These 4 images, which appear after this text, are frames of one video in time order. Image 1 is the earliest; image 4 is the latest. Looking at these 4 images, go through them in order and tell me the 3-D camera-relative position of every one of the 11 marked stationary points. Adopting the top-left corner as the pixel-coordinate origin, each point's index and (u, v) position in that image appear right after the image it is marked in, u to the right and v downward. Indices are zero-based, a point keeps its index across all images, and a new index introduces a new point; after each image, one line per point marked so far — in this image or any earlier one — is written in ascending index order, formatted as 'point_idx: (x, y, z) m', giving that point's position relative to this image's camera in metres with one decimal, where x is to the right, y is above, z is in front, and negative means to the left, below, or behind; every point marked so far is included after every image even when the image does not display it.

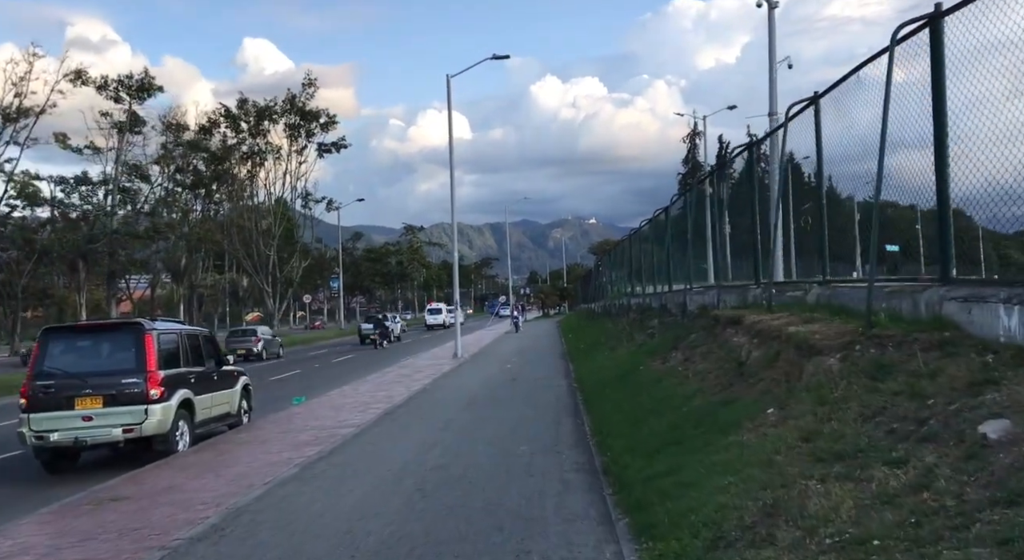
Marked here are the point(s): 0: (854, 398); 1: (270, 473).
0: (+2.6, -0.9, +6.4) m
1: (-2.8, -2.3, +10.0) m
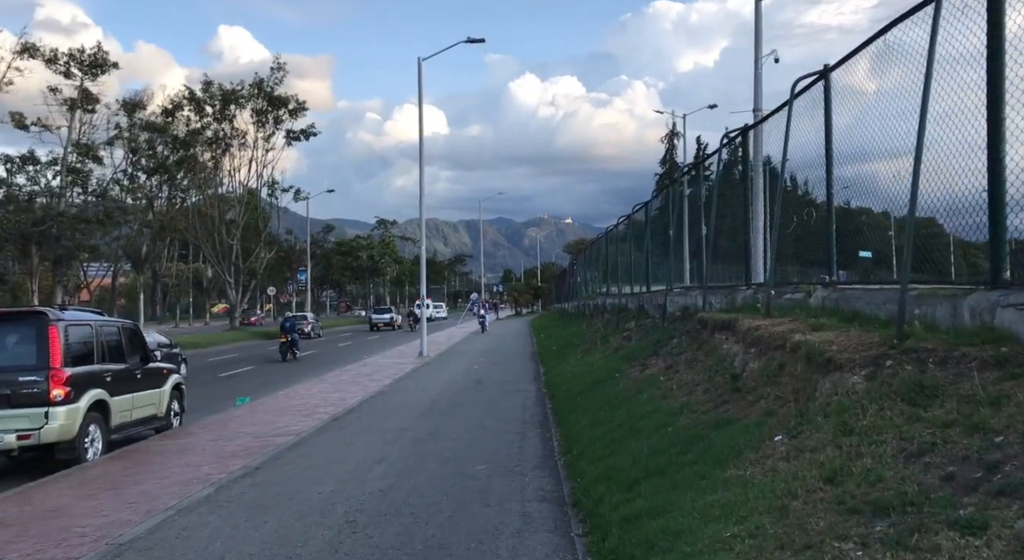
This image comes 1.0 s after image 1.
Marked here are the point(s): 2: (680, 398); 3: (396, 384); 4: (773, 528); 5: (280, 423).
0: (+2.3, -0.9, +5.1) m
1: (-3.3, -2.1, +8.4) m
2: (+1.8, -1.2, +8.8) m
3: (-2.7, -2.4, +19.4) m
4: (+1.4, -1.4, +4.7) m
5: (-3.8, -2.3, +13.8) m
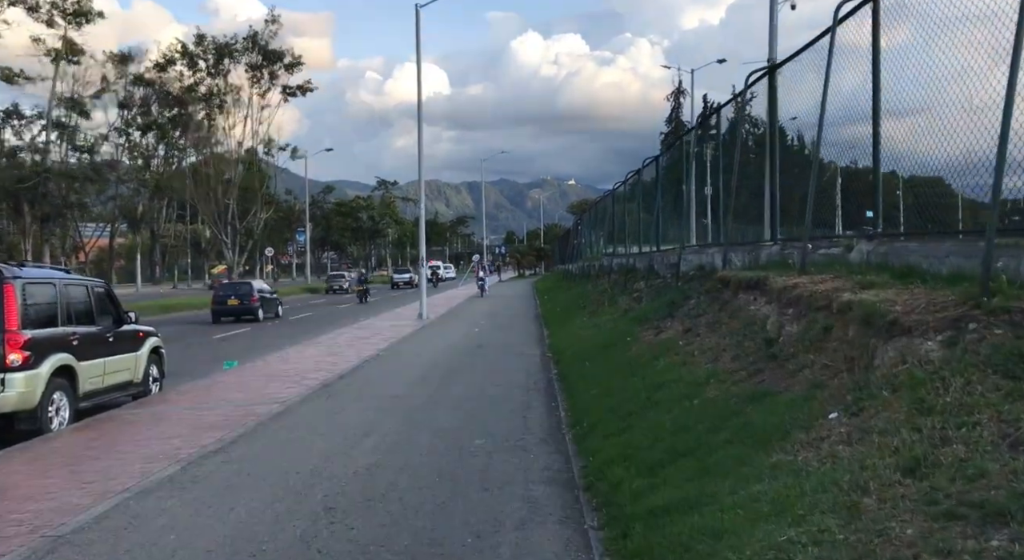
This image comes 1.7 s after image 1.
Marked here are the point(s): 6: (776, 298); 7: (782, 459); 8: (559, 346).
0: (+2.3, -0.6, +4.1) m
1: (-3.3, -1.7, +7.5) m
2: (+1.8, -0.8, +7.8) m
3: (-2.6, -1.5, +18.5) m
4: (+1.5, -1.1, +3.7) m
5: (-3.7, -1.7, +12.9) m
6: (+2.4, -0.2, +7.9) m
7: (+1.5, -1.0, +4.8) m
8: (+0.9, -1.3, +16.2) m
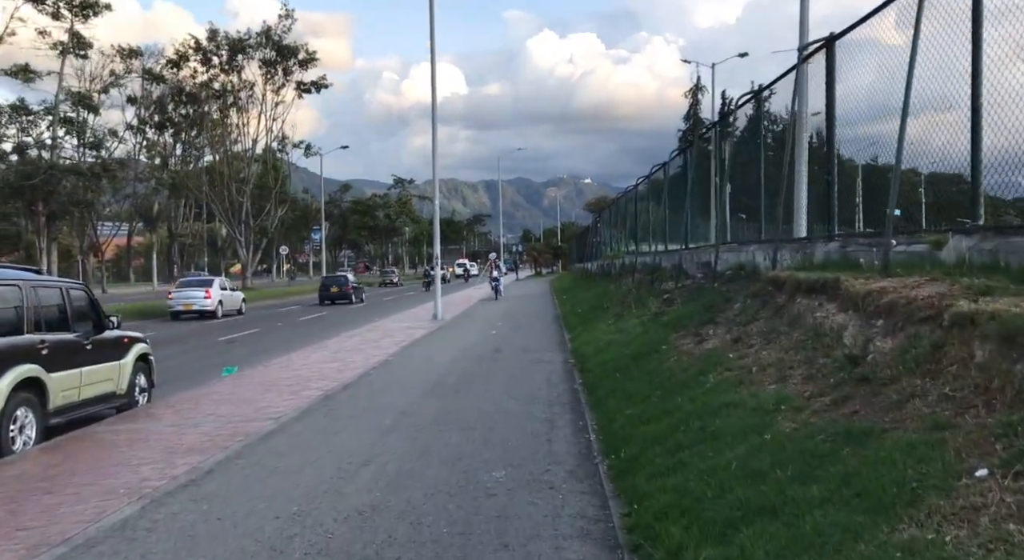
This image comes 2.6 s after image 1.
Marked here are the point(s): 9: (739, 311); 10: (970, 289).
0: (+2.4, -0.7, +2.7) m
1: (-3.1, -1.7, +6.3) m
2: (+2.0, -0.8, +6.5) m
3: (-2.2, -1.5, +17.2) m
4: (+1.6, -1.2, +2.4) m
5: (-3.5, -1.7, +11.7) m
6: (+2.6, -0.2, +6.5) m
7: (+1.6, -1.0, +3.4) m
8: (+1.2, -1.3, +14.9) m
9: (+2.7, -0.4, +10.0) m
10: (+2.9, -0.1, +5.4) m
